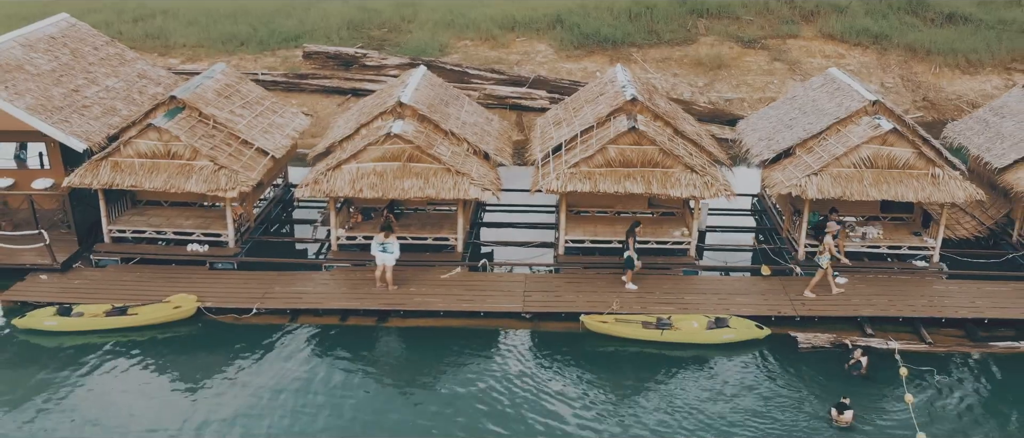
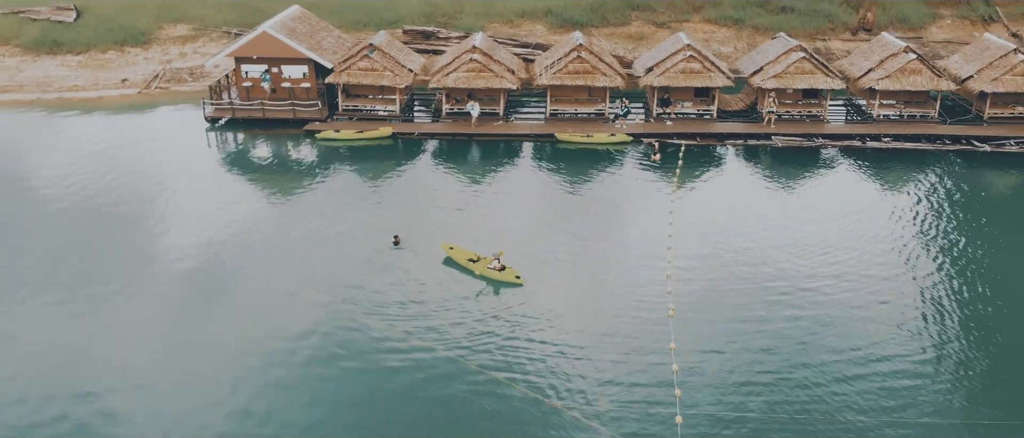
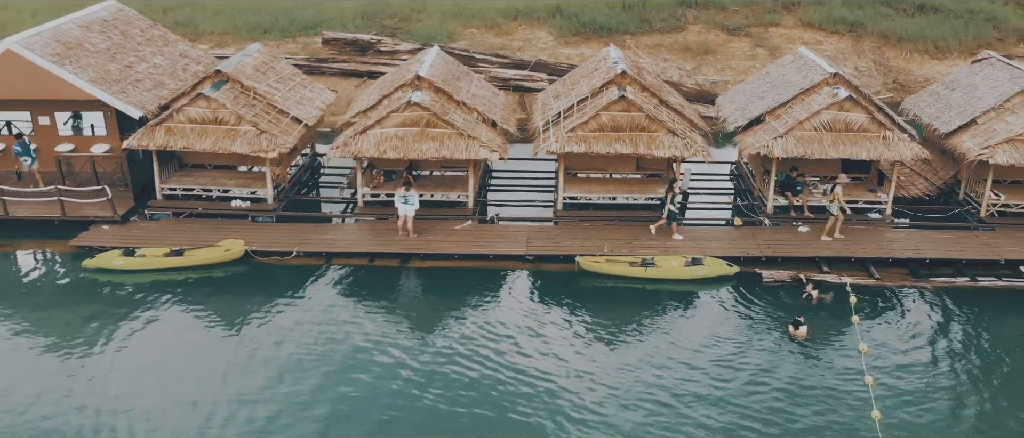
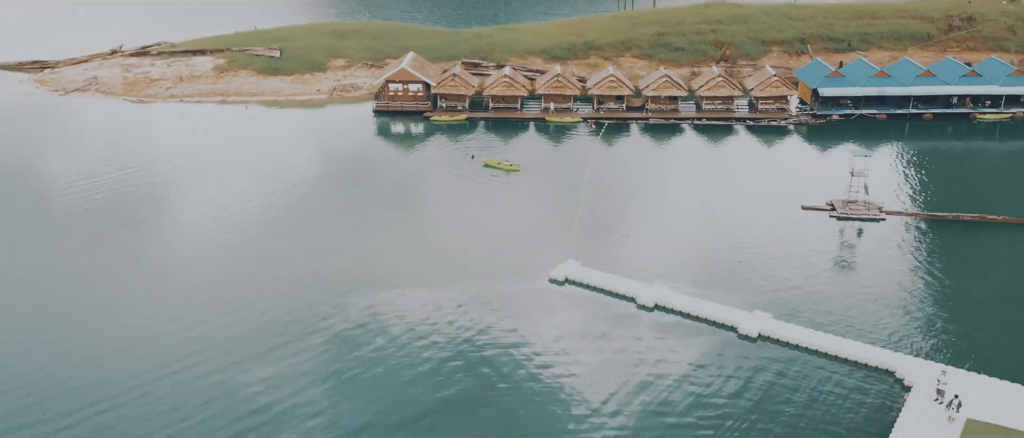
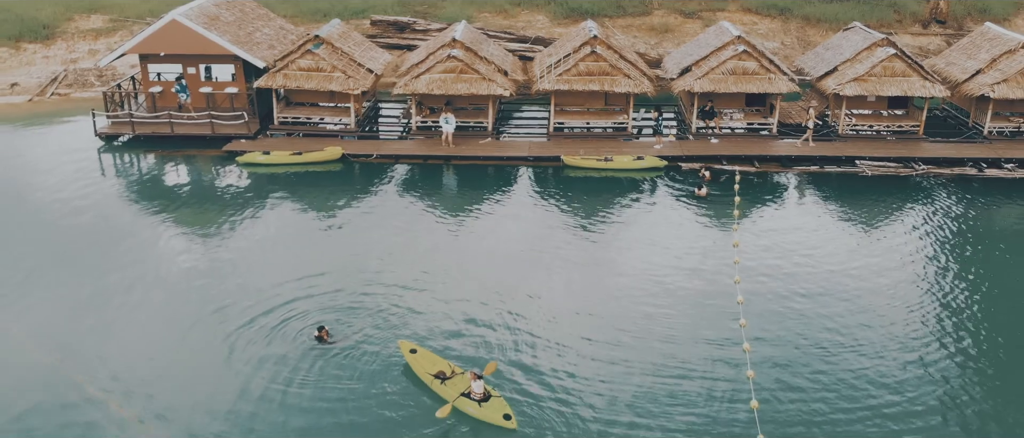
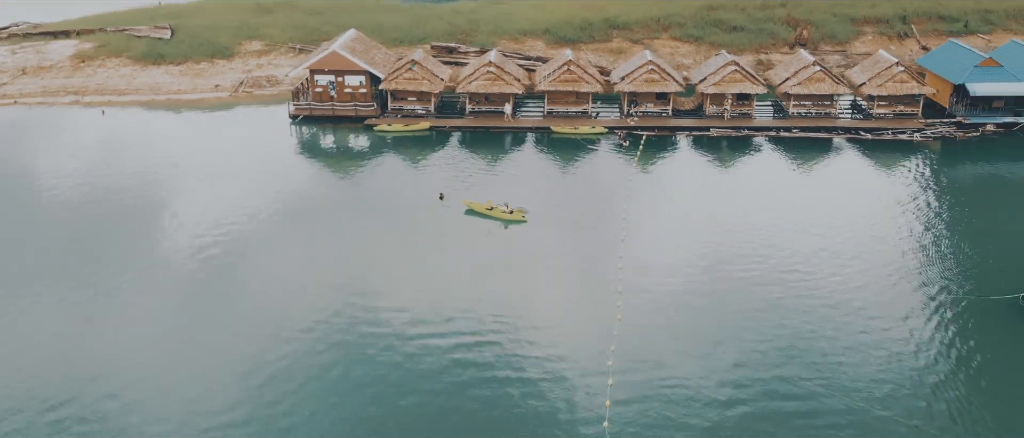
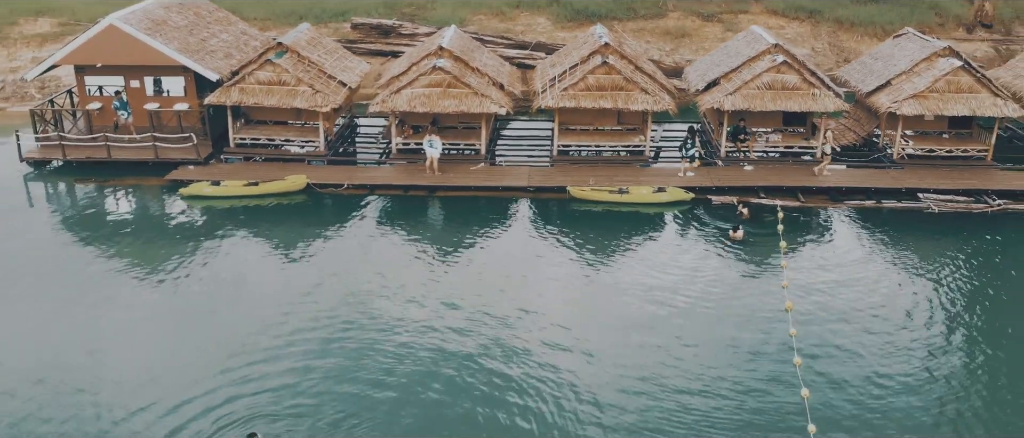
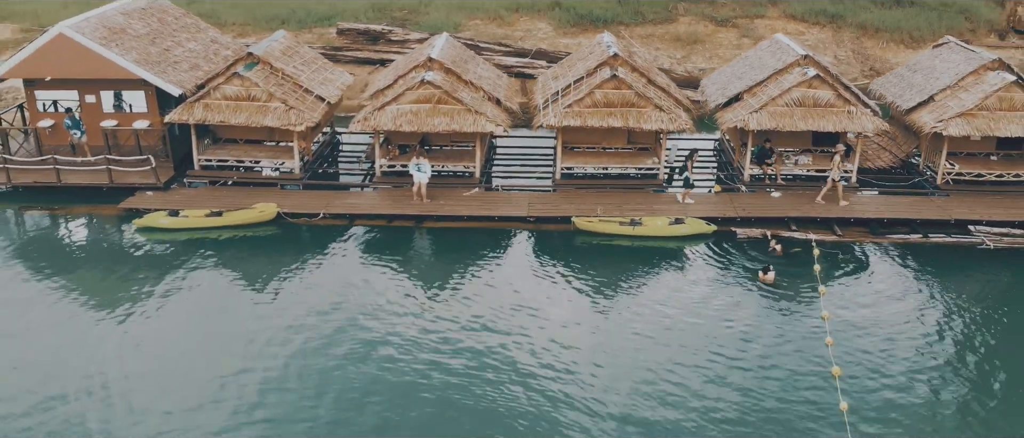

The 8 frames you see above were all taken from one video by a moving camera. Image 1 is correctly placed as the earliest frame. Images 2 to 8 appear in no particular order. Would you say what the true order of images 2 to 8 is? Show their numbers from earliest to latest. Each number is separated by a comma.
3, 8, 7, 5, 2, 6, 4
